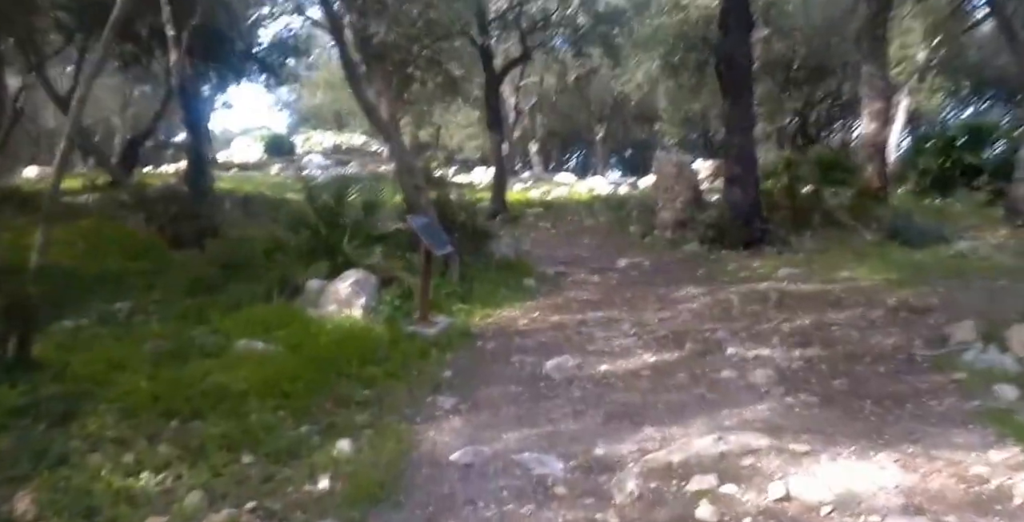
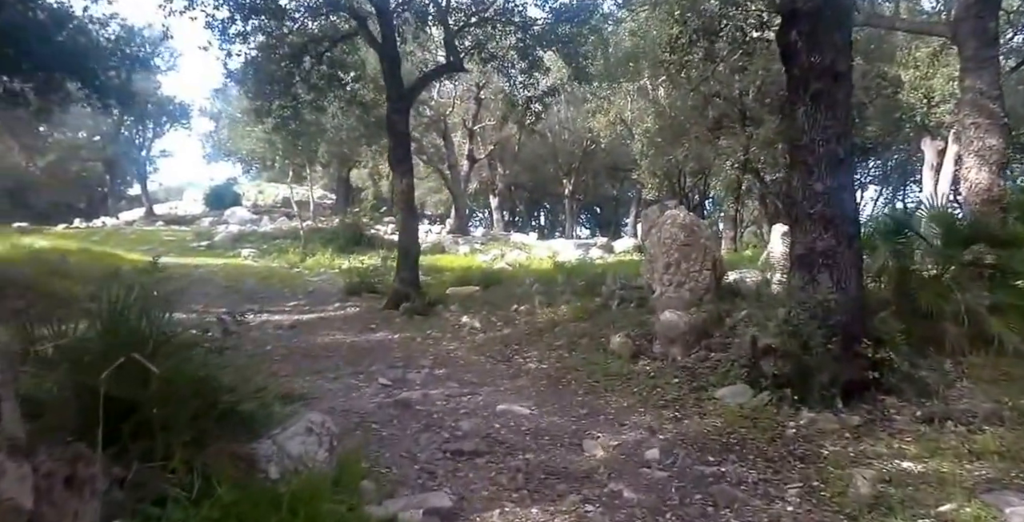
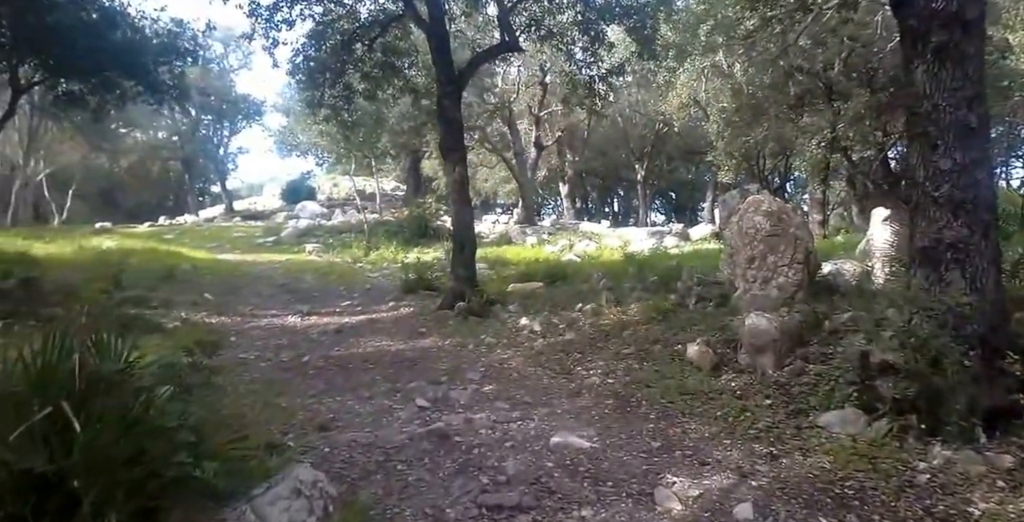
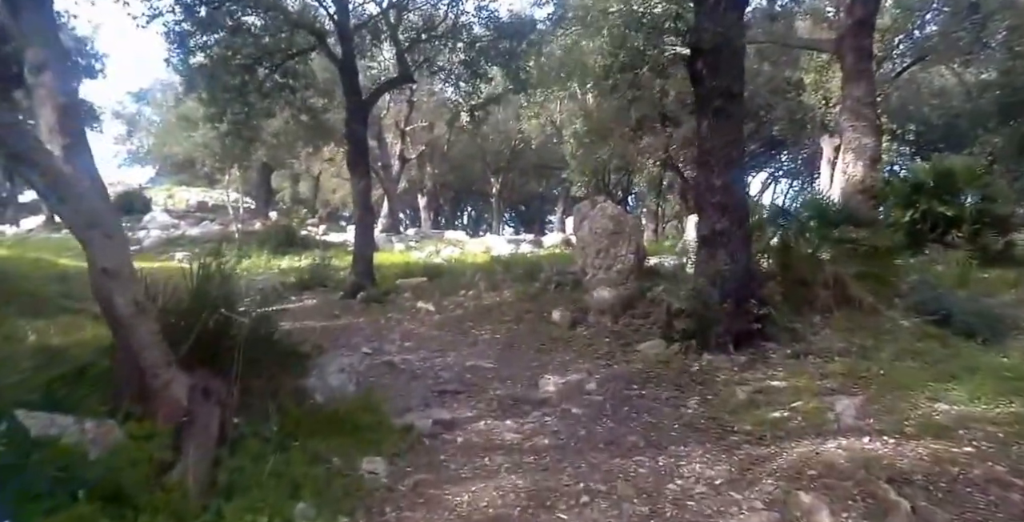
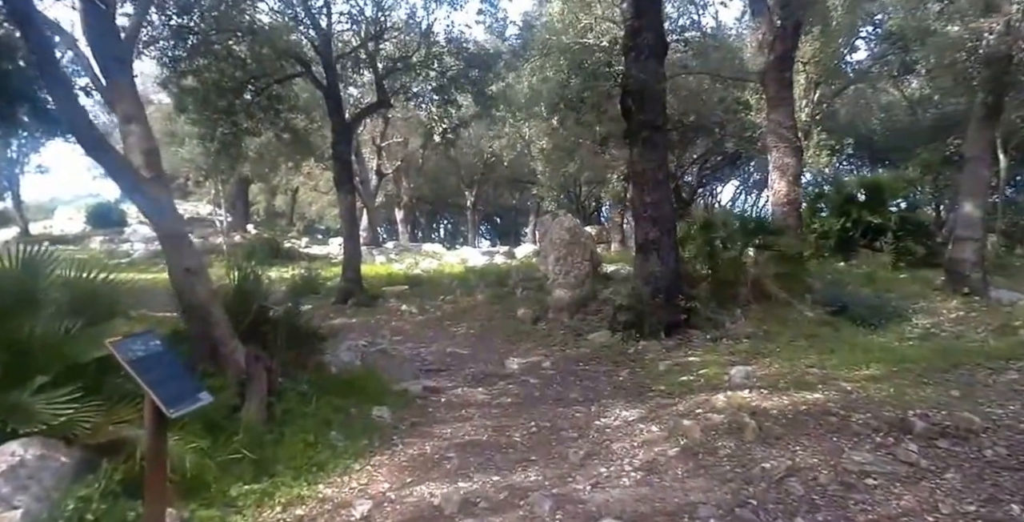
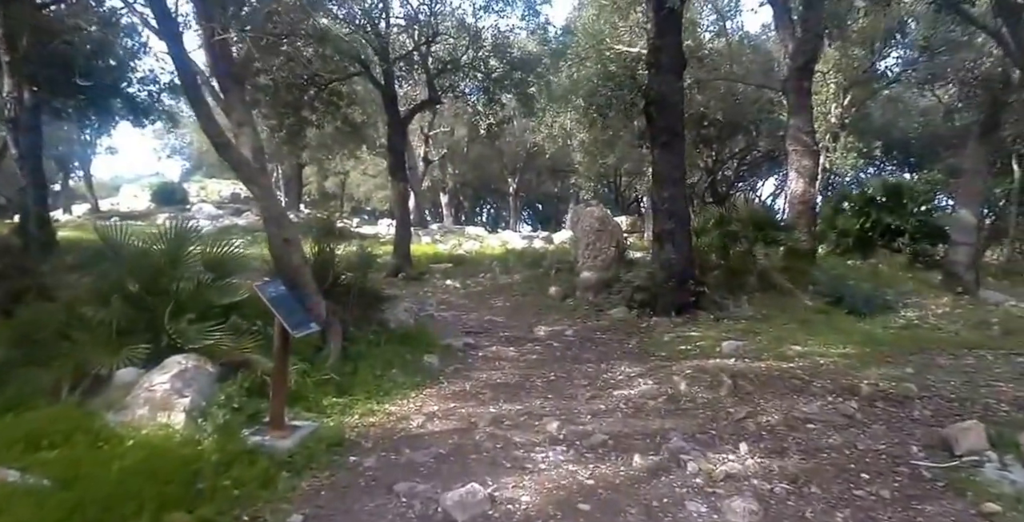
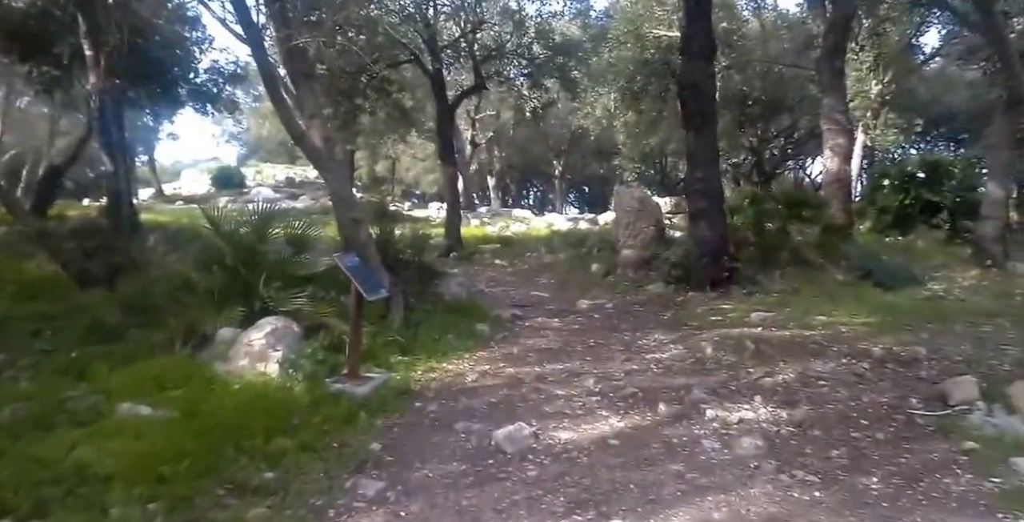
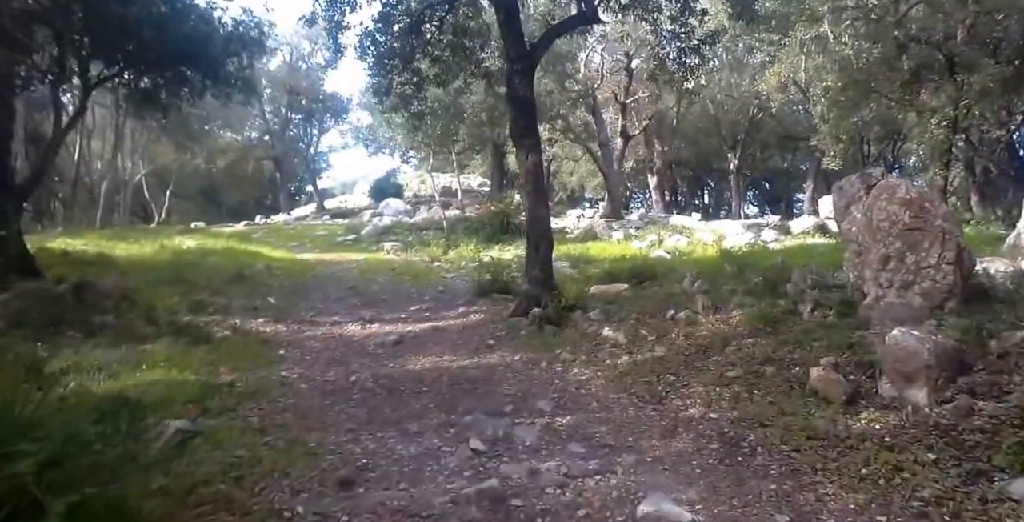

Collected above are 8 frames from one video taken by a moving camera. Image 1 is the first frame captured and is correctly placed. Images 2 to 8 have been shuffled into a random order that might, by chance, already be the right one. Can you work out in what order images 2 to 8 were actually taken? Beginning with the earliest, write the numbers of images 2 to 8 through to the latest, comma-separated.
7, 6, 5, 4, 2, 3, 8
